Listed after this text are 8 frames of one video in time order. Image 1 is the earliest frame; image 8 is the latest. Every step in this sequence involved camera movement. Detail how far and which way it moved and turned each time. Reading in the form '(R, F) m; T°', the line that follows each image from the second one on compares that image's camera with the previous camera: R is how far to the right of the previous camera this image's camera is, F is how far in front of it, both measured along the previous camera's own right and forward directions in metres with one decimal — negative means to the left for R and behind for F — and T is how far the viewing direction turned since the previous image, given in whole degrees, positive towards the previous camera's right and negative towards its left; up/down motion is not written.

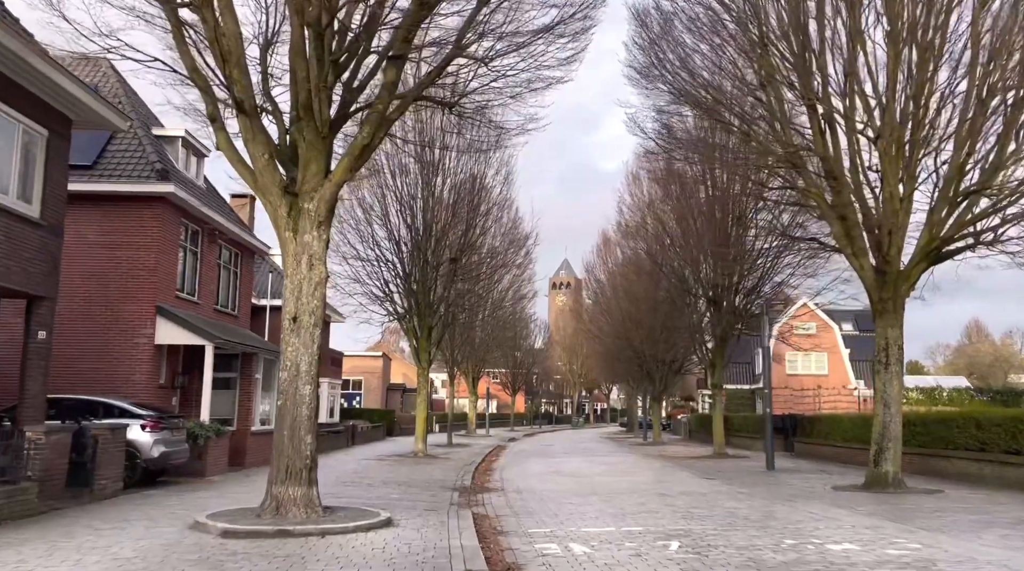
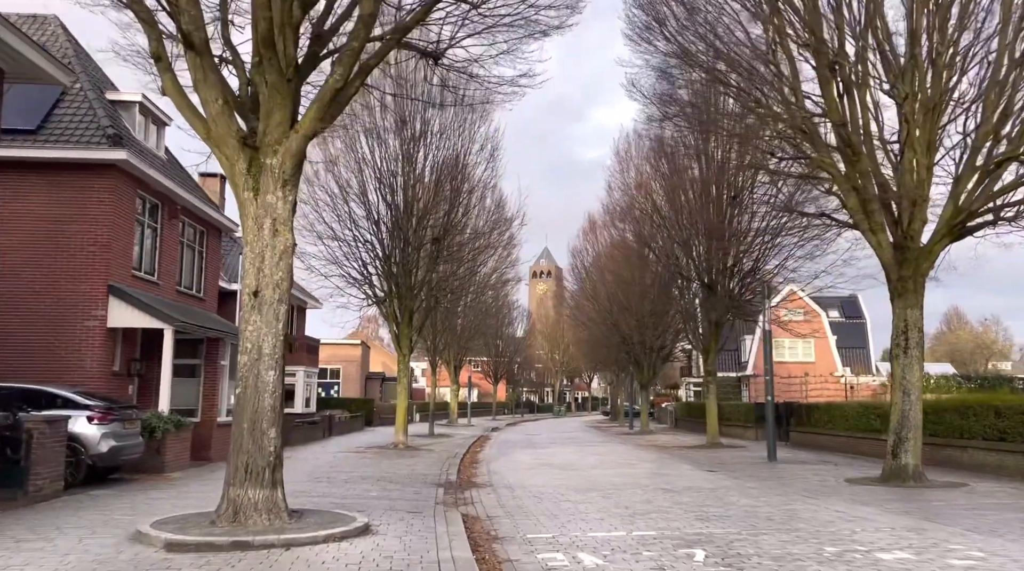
(-0.2, +1.5) m; +1°
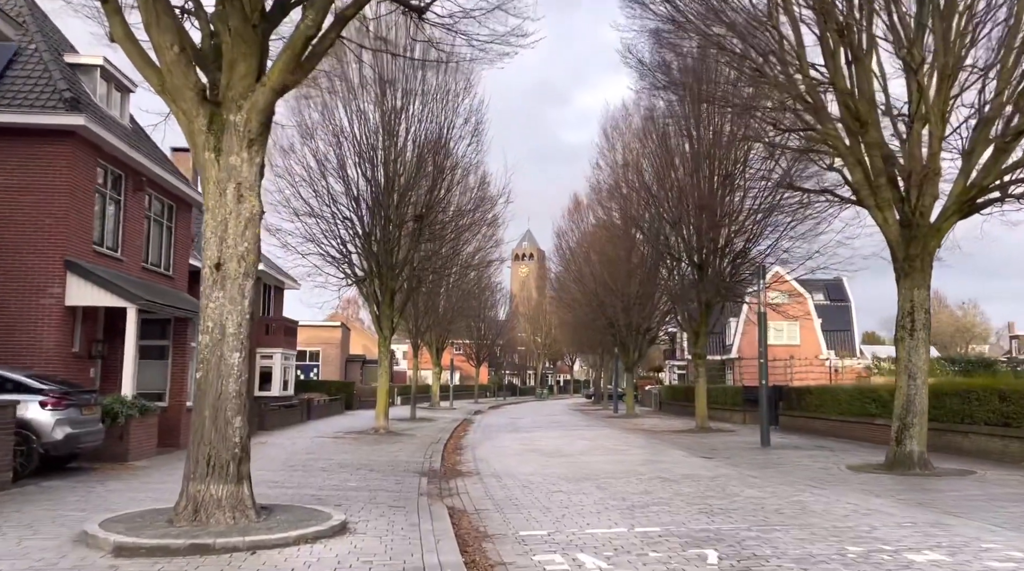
(-0.1, +0.9) m; +1°
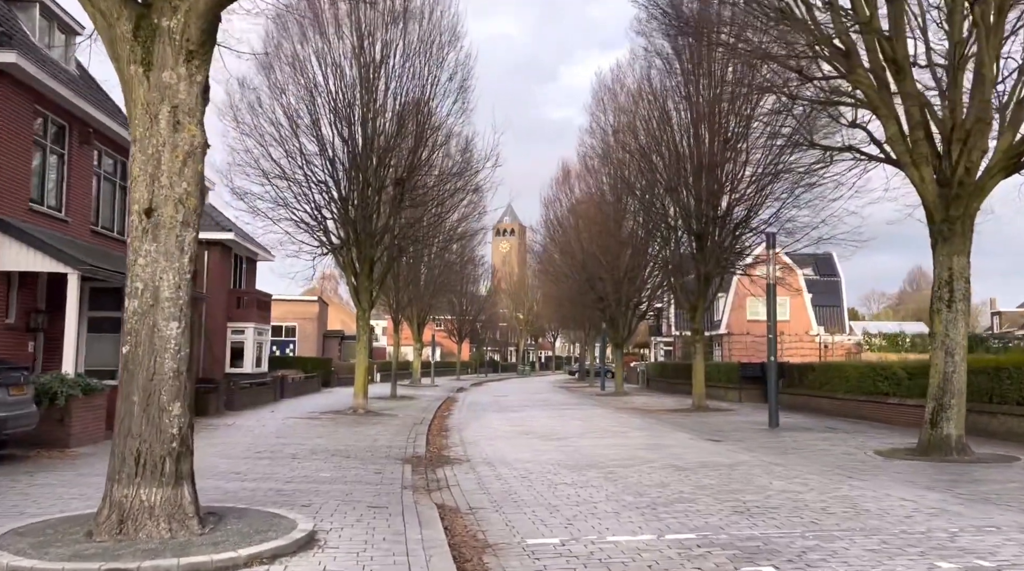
(-0.2, +1.7) m; +1°
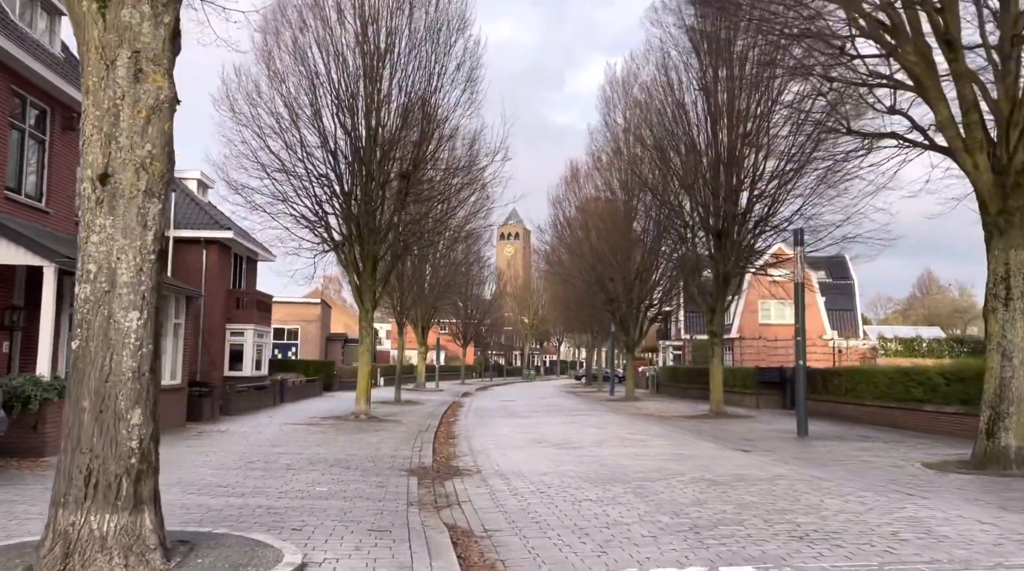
(-0.2, +1.2) m; 0°
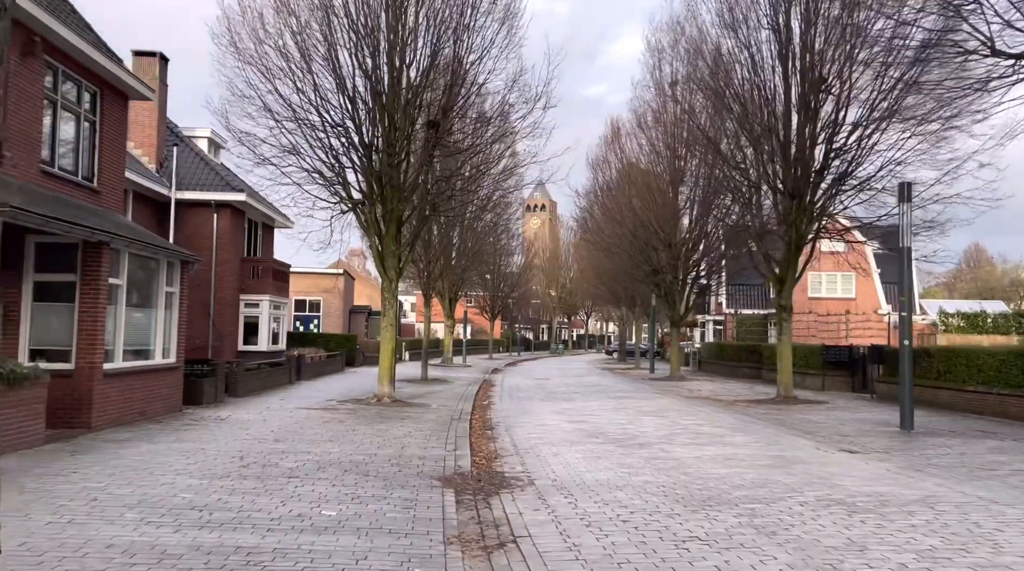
(-0.4, +2.8) m; -1°
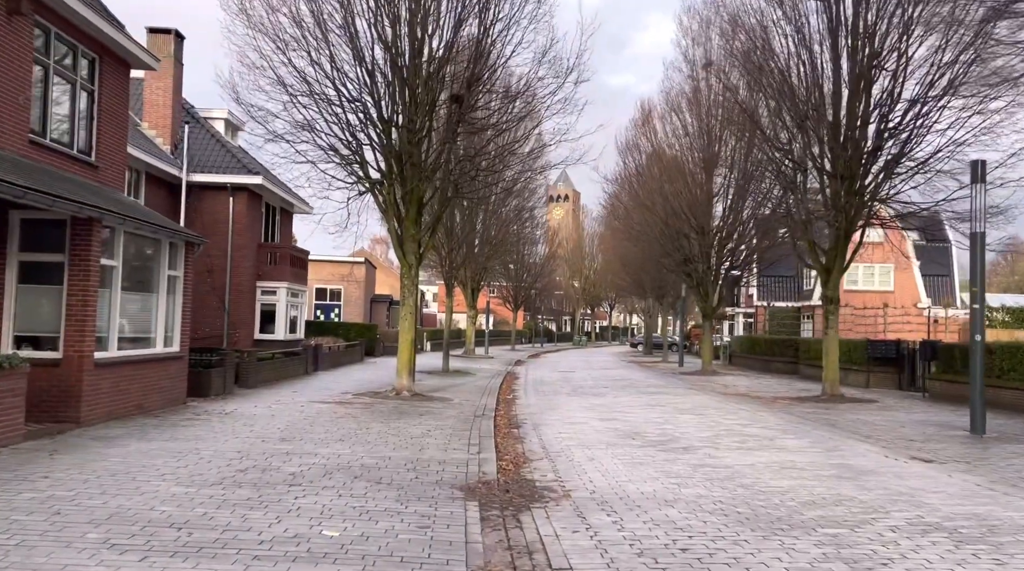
(-0.1, +1.3) m; -1°
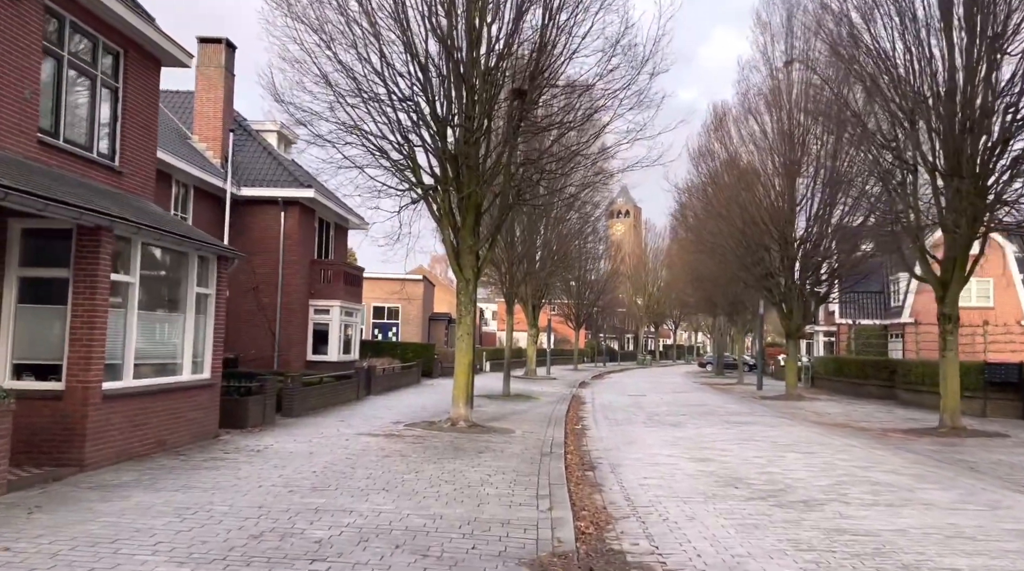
(-0.2, +2.1) m; -4°
